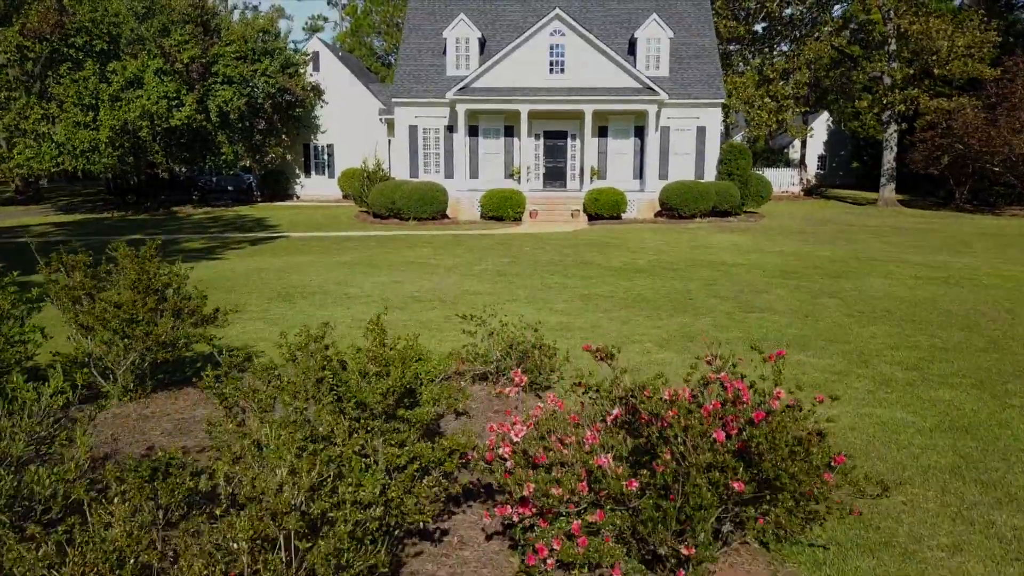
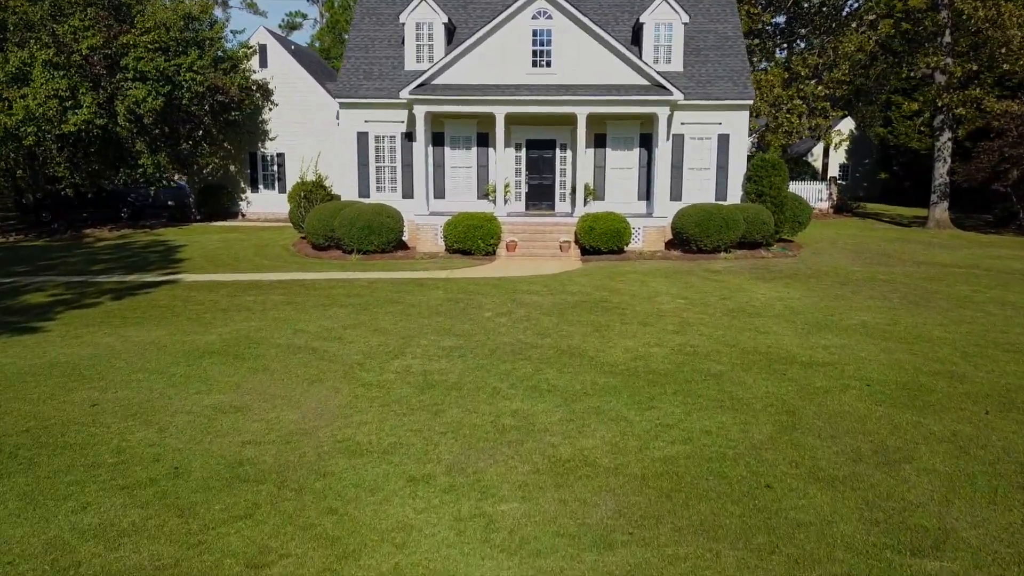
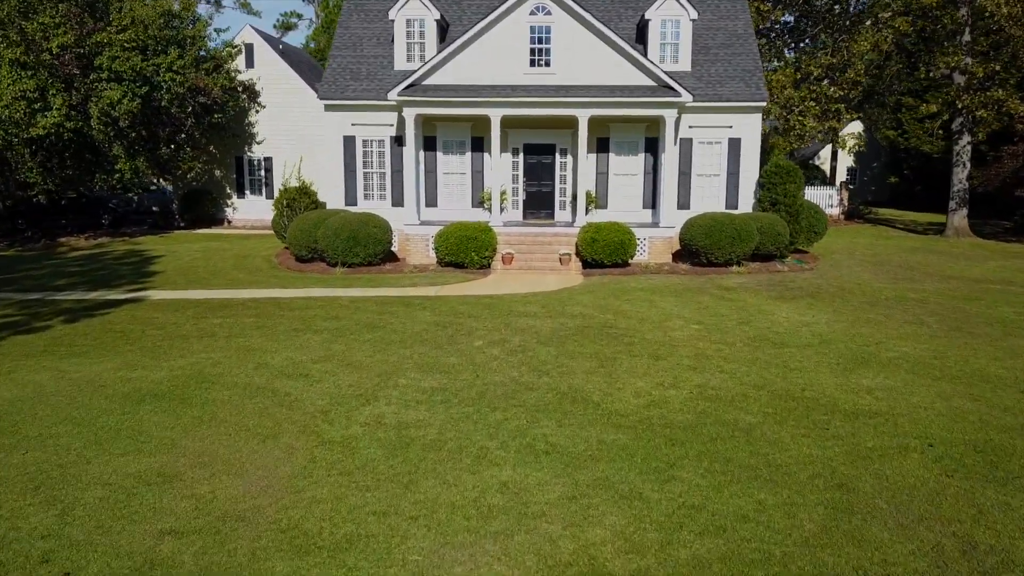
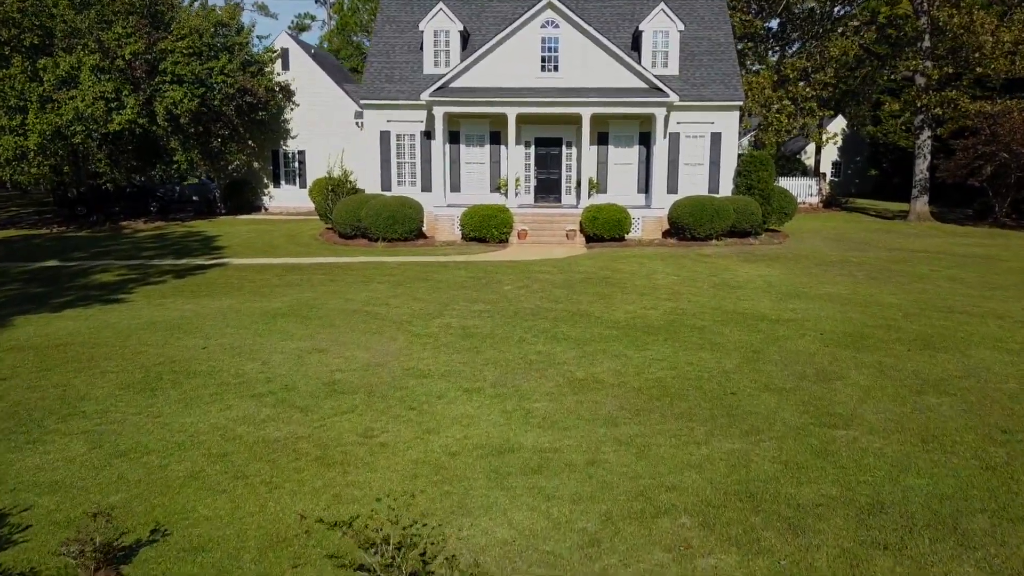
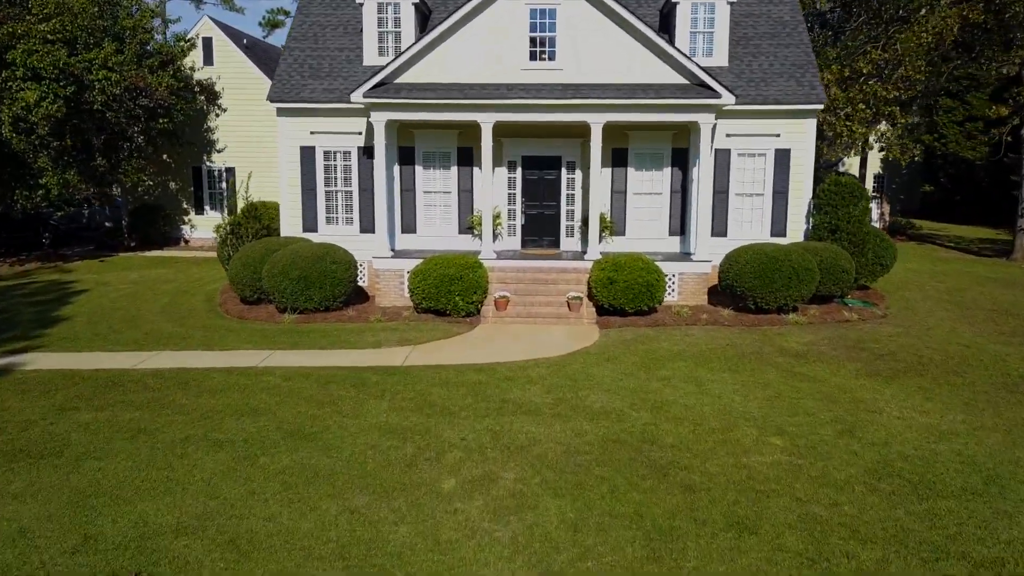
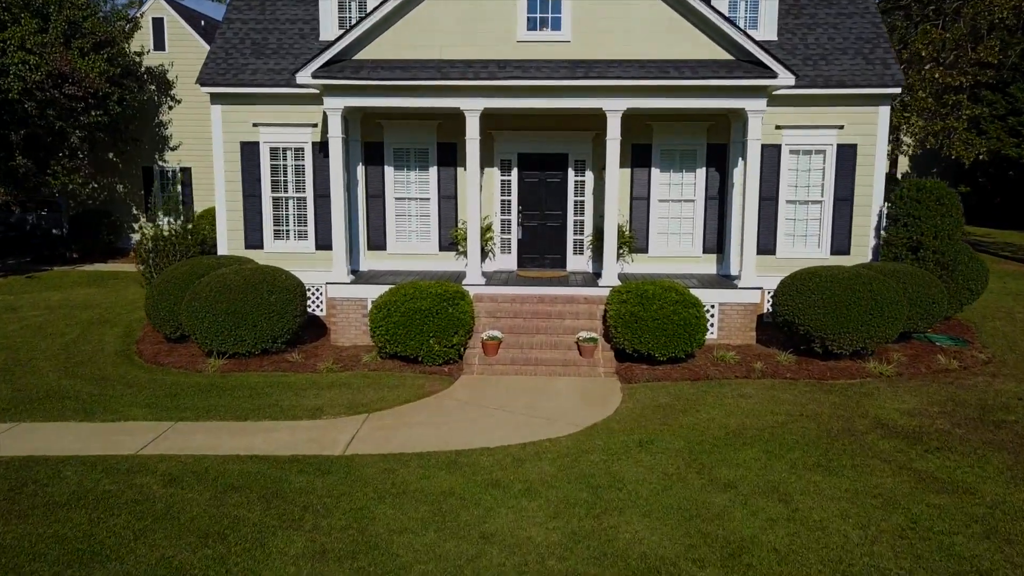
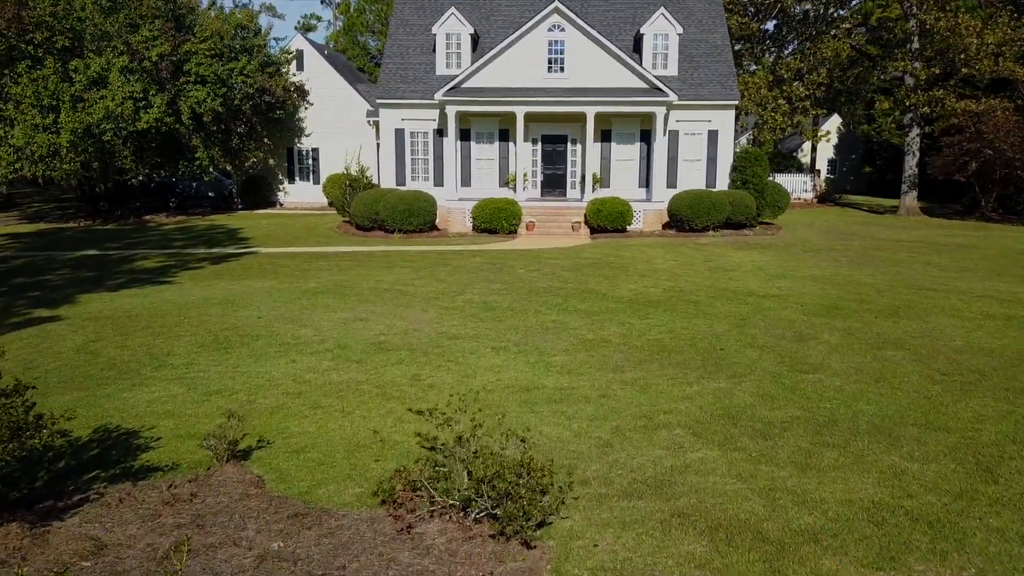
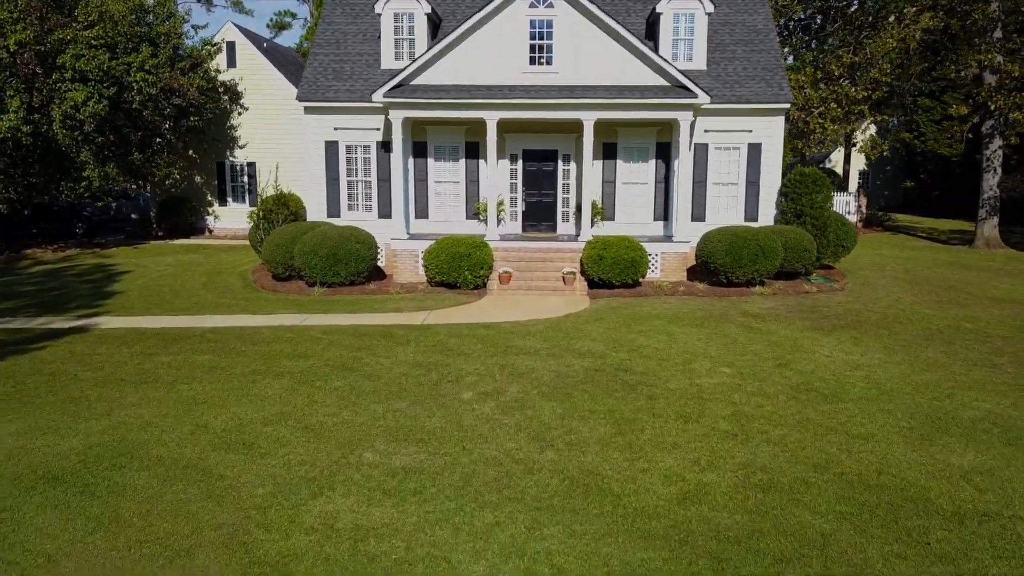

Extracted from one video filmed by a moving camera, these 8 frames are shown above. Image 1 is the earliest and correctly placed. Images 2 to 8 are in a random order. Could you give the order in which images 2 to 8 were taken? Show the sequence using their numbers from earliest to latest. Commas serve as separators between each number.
7, 4, 2, 3, 8, 5, 6
